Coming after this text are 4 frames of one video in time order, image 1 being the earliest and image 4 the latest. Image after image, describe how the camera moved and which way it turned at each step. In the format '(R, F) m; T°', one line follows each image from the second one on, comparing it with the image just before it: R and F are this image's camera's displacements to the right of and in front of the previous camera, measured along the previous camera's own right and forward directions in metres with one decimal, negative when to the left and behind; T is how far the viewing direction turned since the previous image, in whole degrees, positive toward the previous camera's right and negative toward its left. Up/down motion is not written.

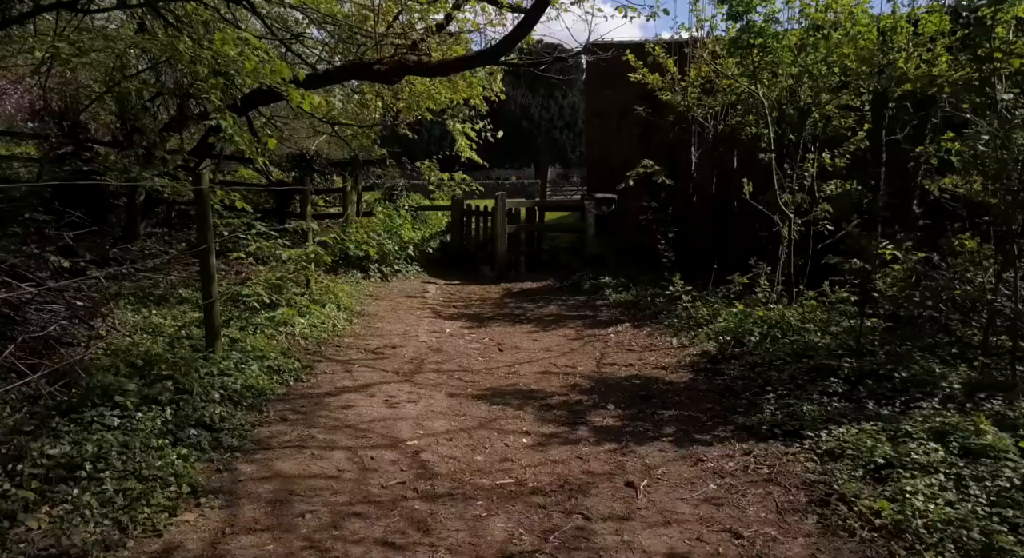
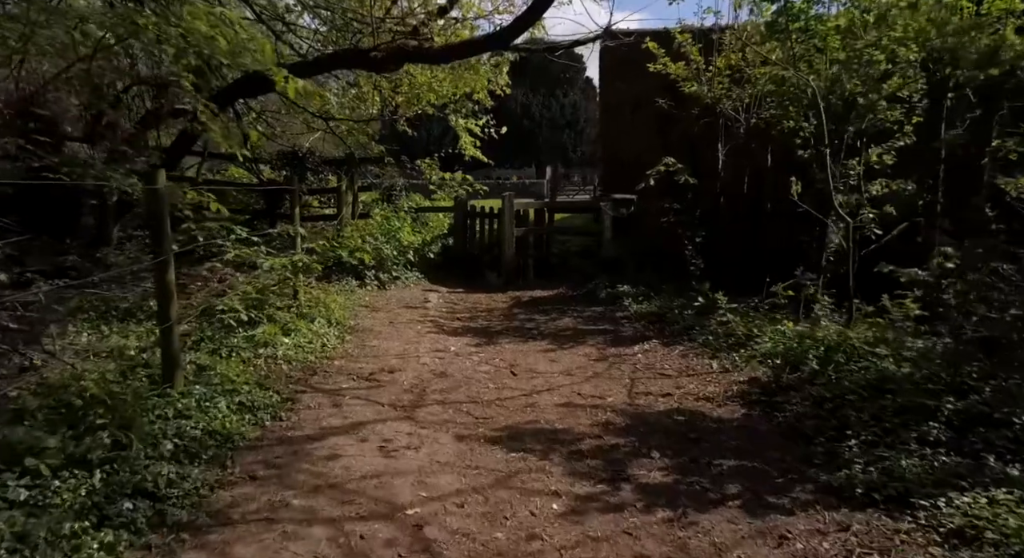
(-0.1, +0.8) m; 0°
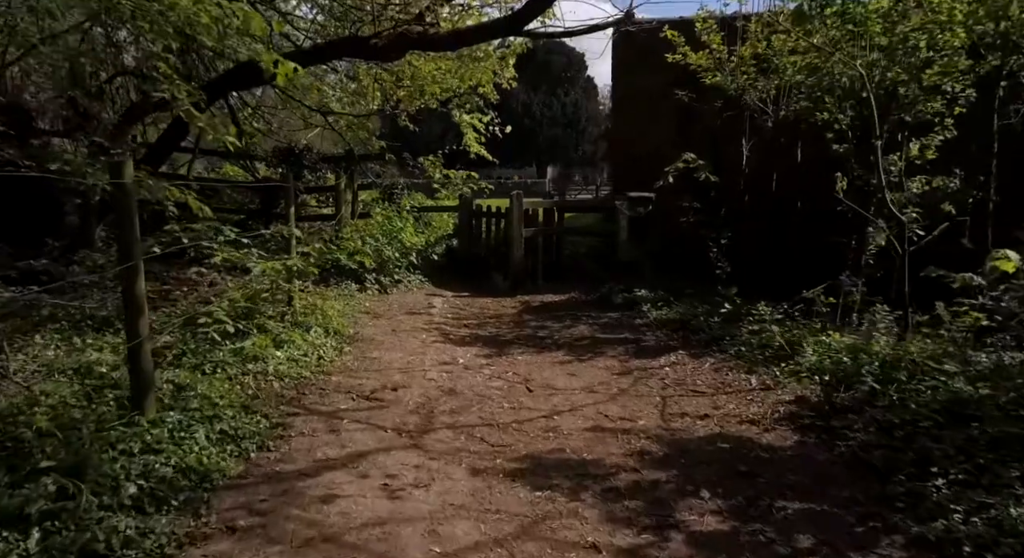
(-0.1, +0.5) m; 0°
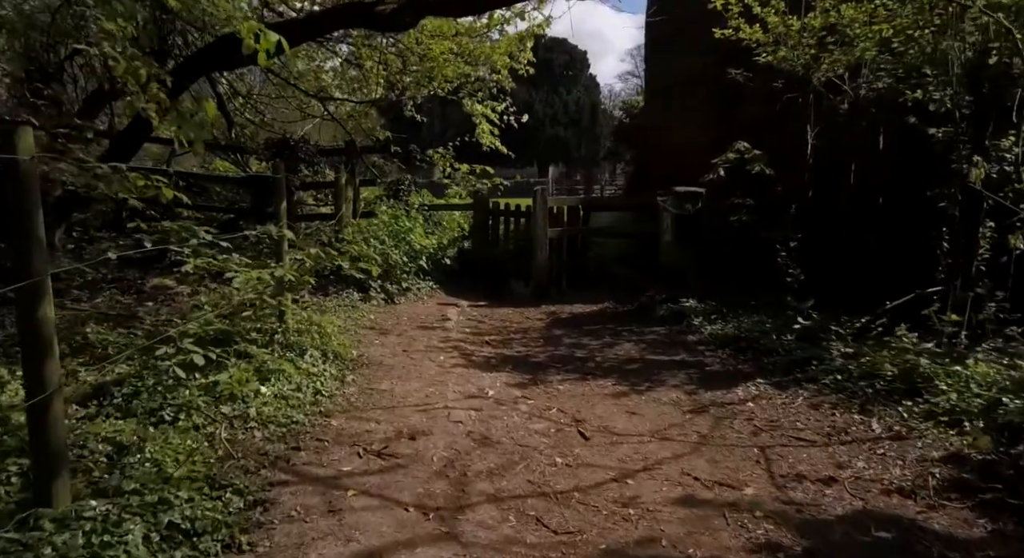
(-0.3, +1.1) m; 0°
